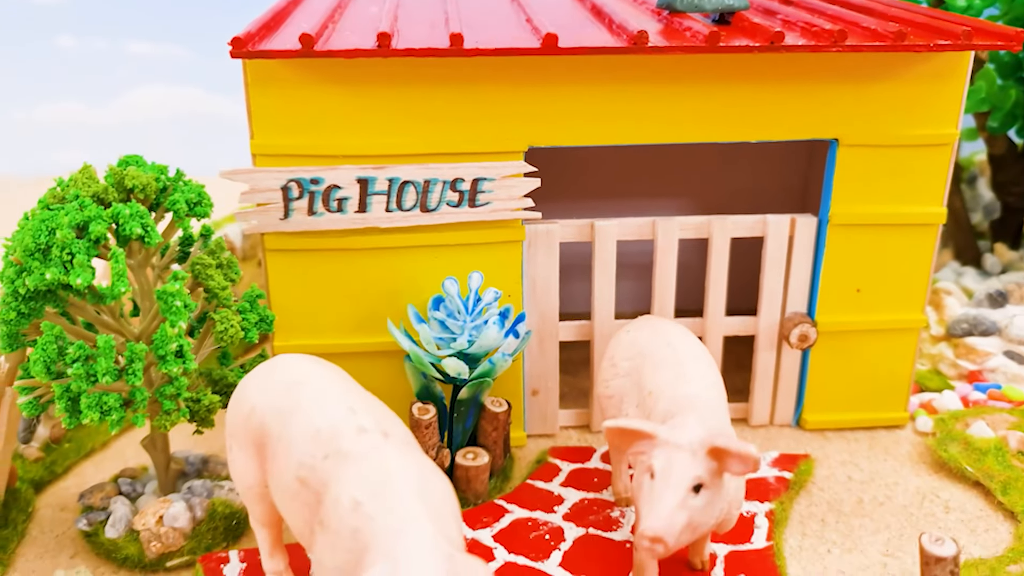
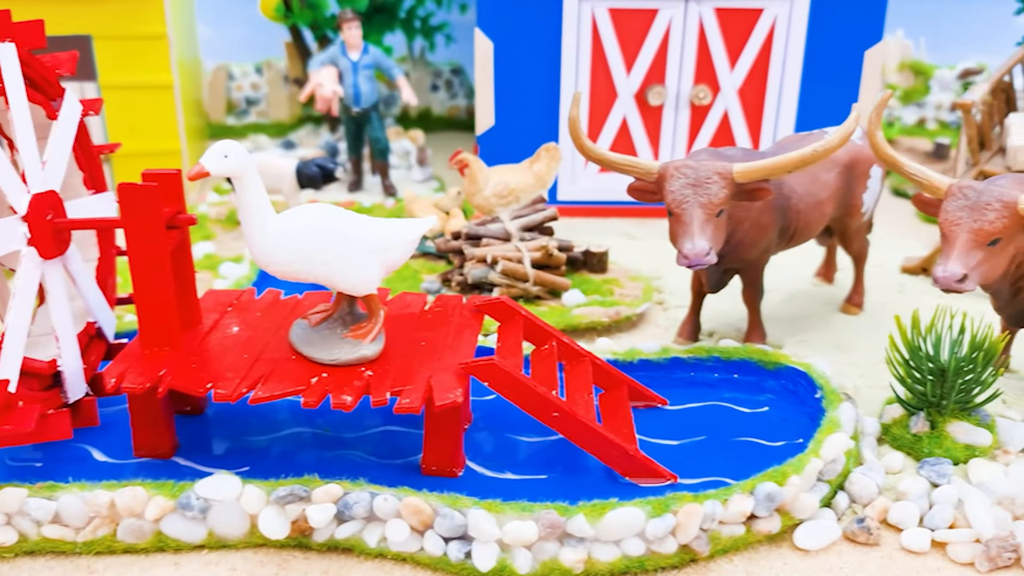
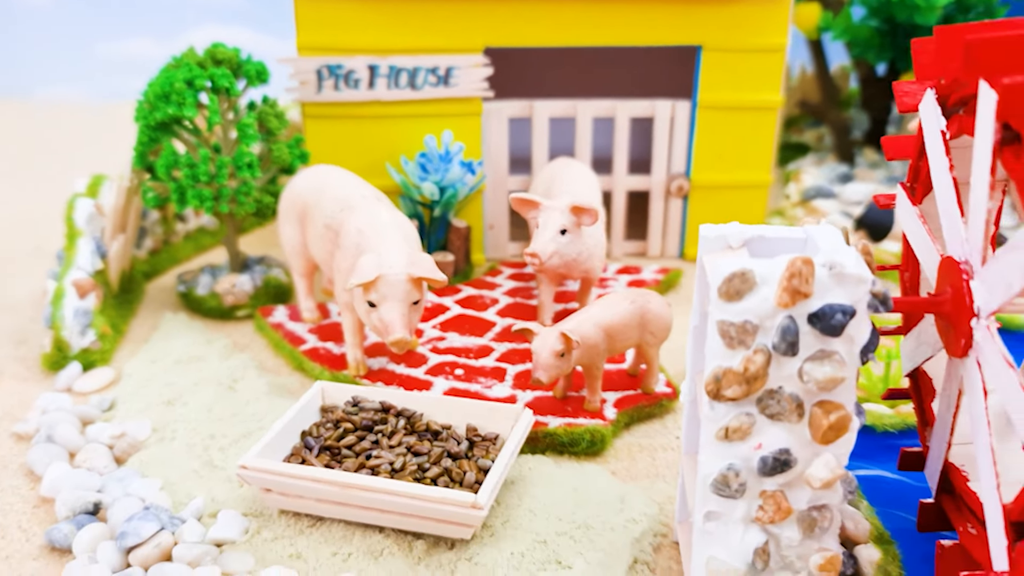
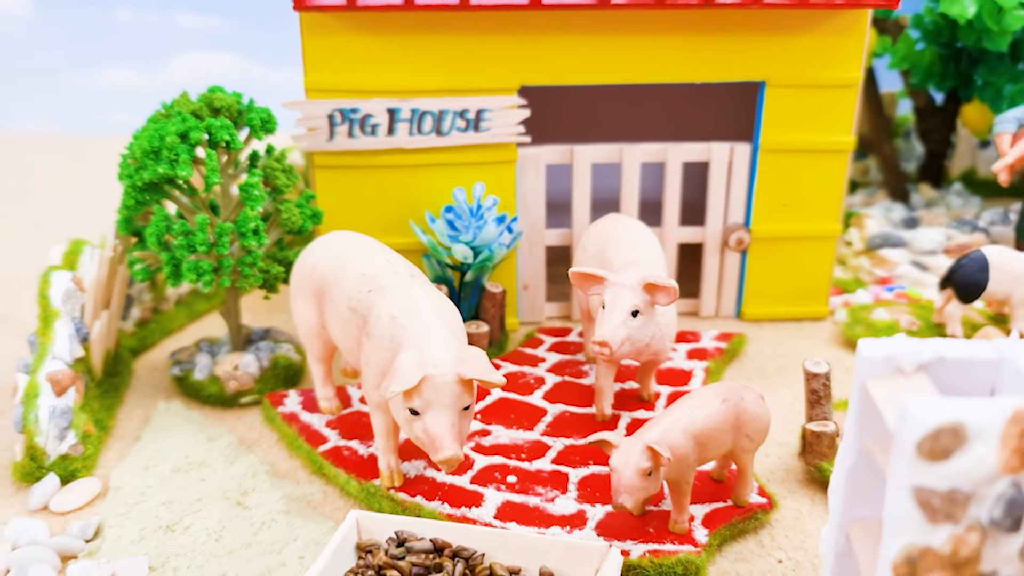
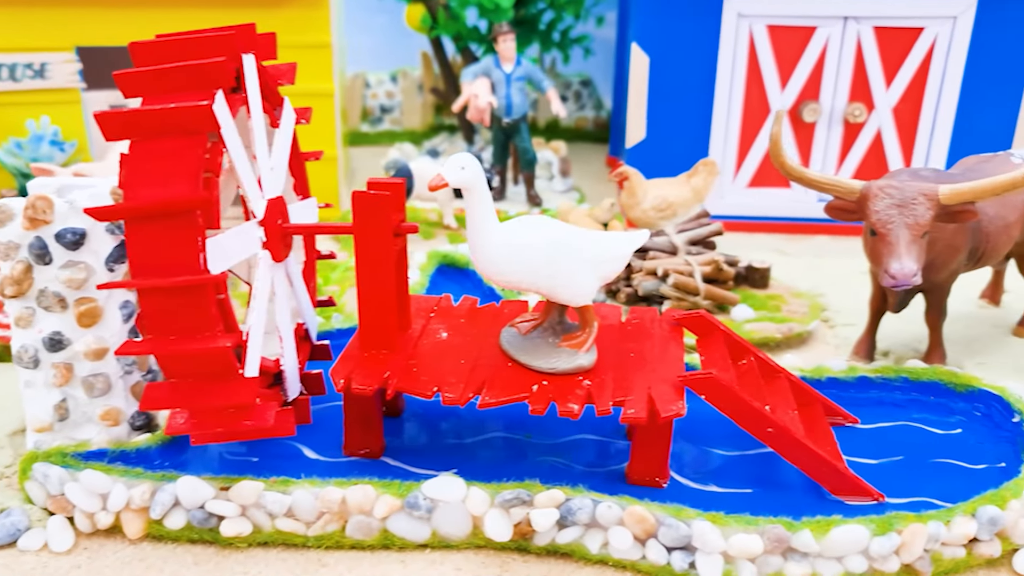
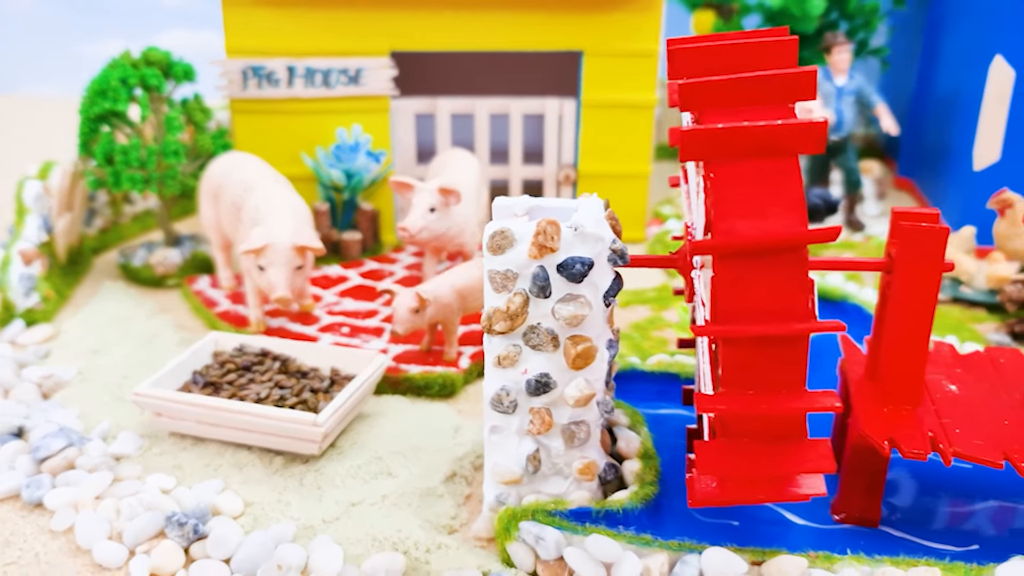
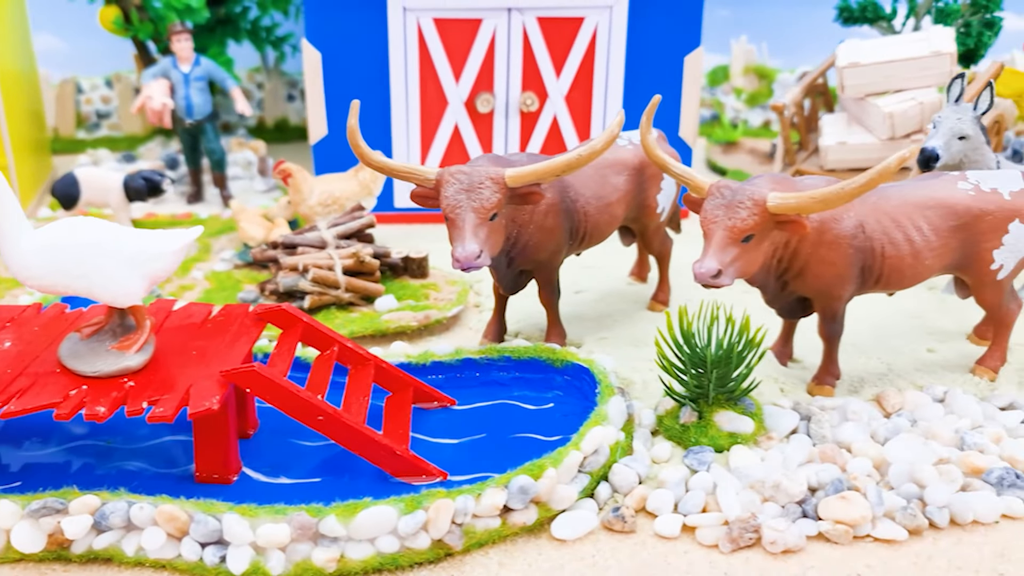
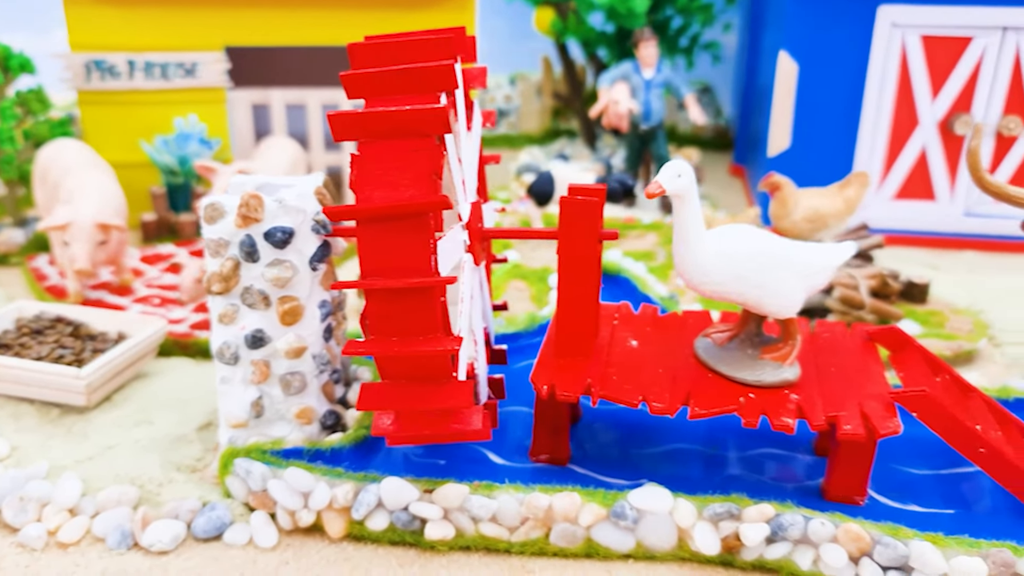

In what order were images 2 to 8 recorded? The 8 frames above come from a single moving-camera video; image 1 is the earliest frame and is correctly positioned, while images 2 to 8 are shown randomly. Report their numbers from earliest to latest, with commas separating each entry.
4, 3, 6, 8, 5, 2, 7
